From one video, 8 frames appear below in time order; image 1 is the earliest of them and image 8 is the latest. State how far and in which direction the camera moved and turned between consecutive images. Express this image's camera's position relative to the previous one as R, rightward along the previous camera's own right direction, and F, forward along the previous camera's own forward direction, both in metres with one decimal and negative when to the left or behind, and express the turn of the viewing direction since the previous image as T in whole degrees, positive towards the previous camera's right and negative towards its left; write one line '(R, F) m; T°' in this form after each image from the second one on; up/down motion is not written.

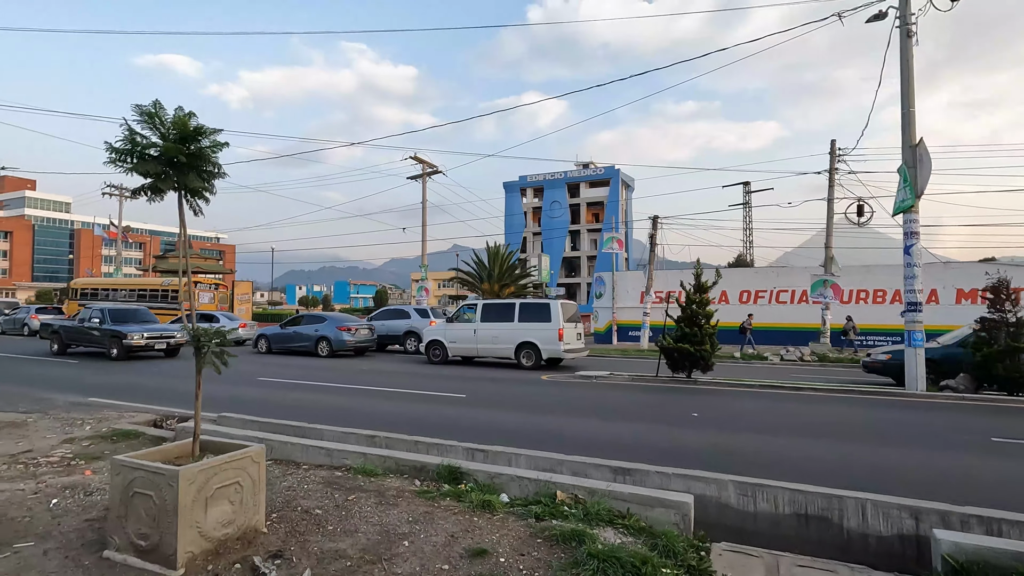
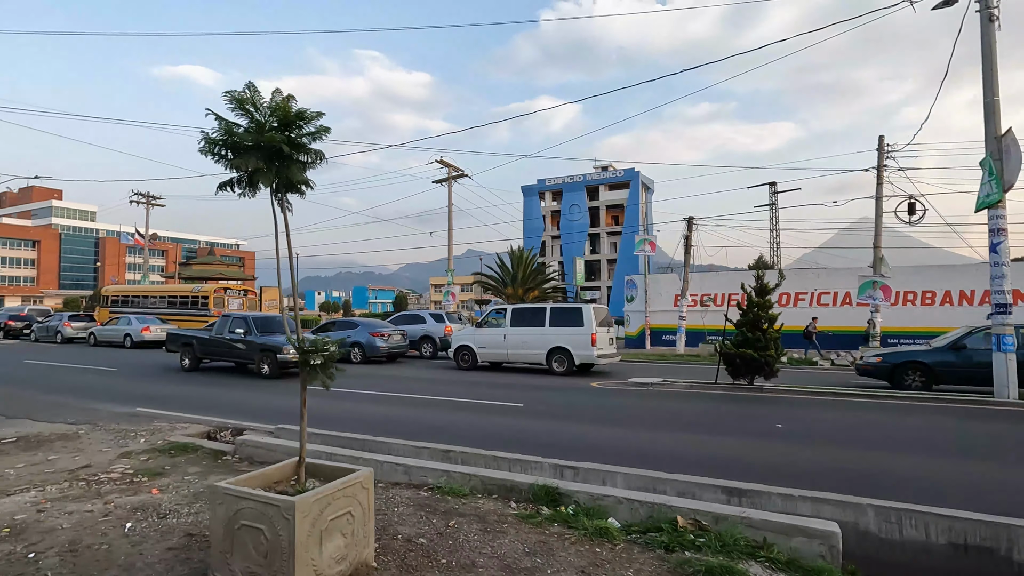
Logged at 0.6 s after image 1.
(-0.9, +0.5) m; -2°
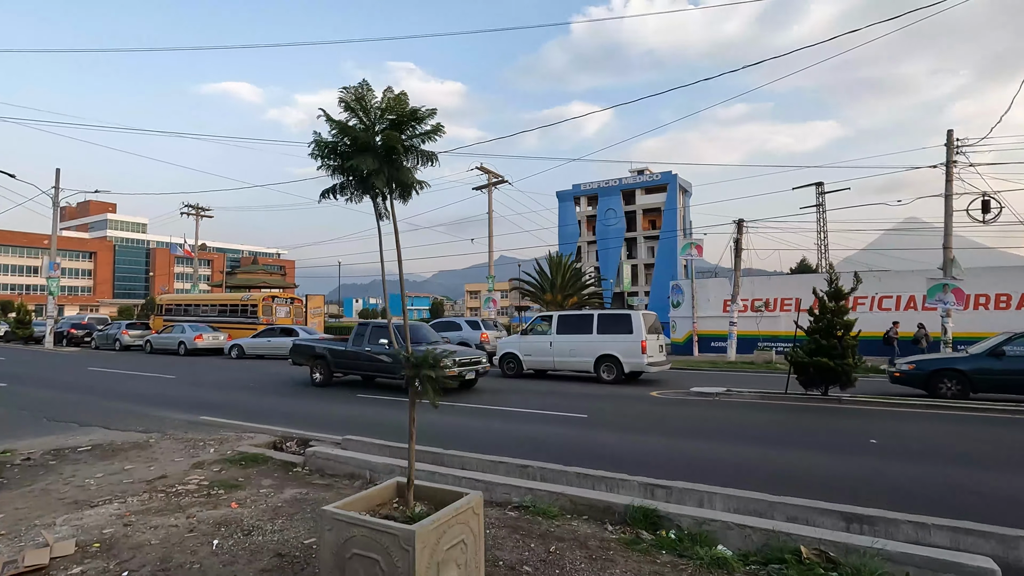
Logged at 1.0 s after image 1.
(-0.6, +0.3) m; -3°
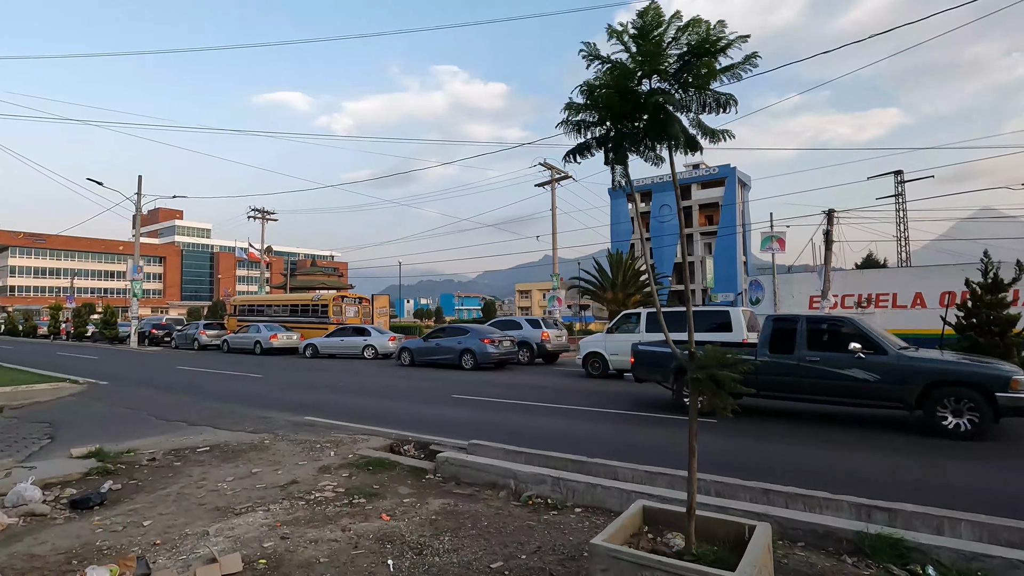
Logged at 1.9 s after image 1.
(-1.3, +0.6) m; -5°
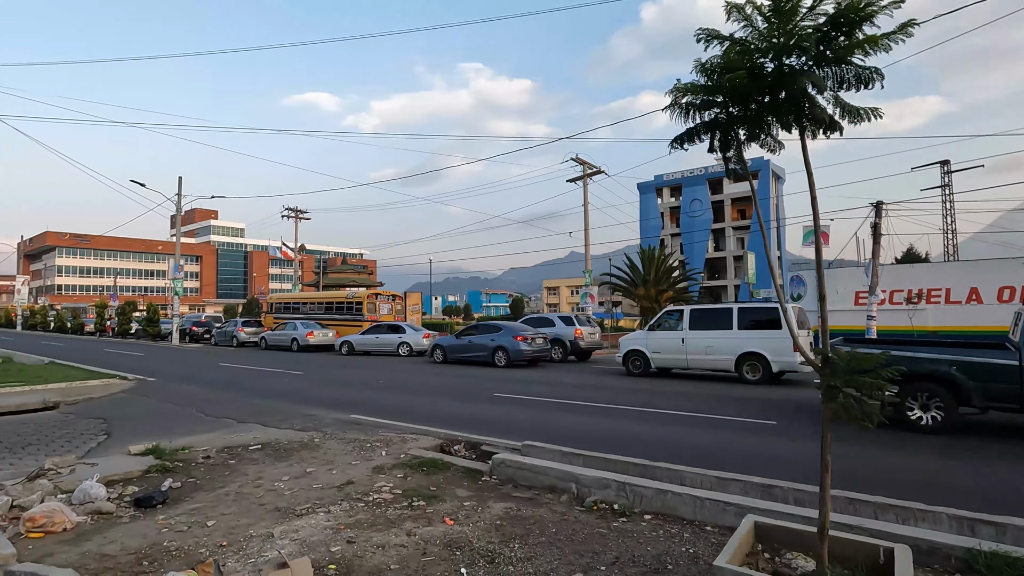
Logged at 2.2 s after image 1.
(-0.4, +0.2) m; -3°
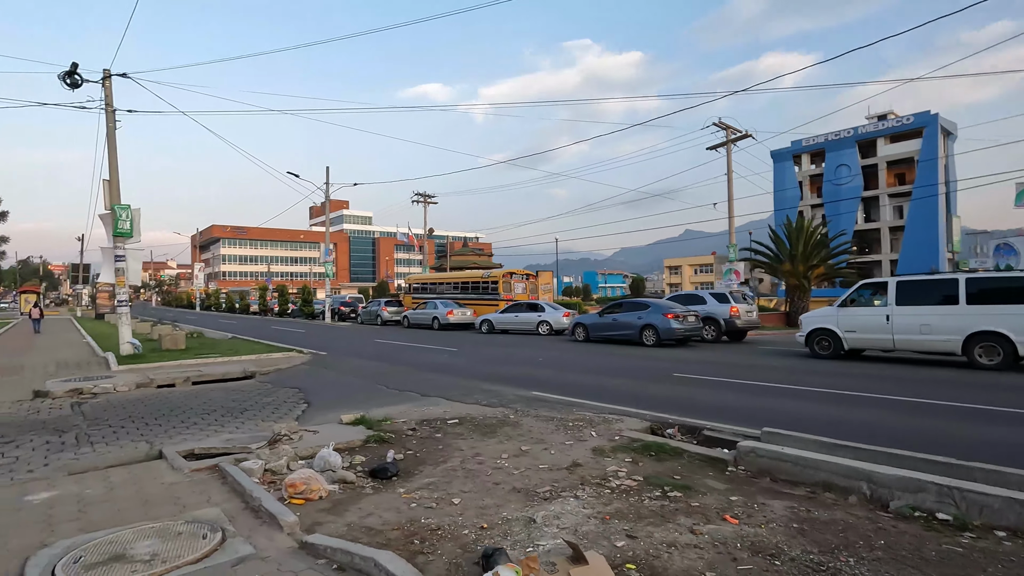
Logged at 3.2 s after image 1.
(-1.5, +0.6) m; -12°
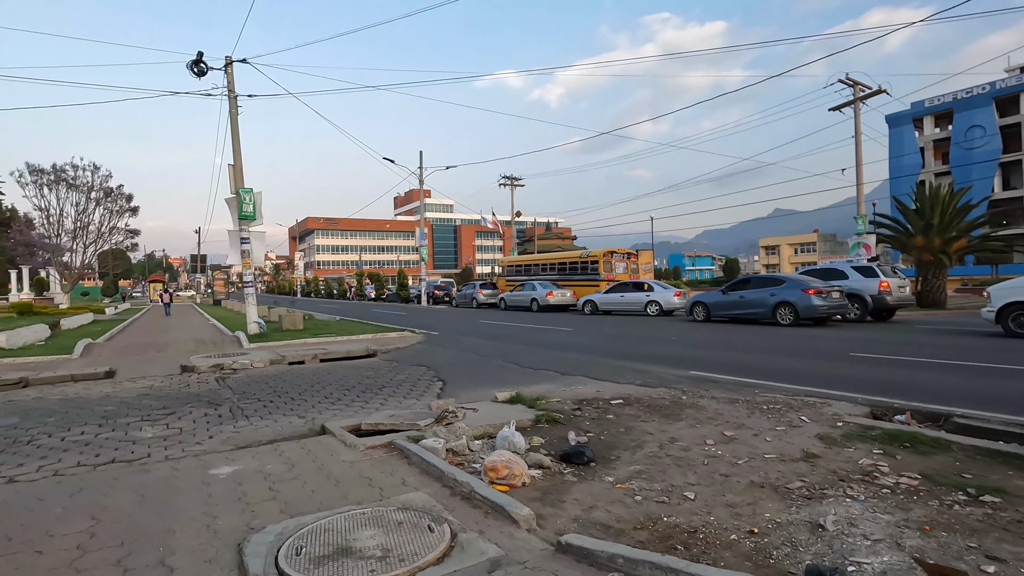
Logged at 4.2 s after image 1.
(-1.3, +0.8) m; -8°
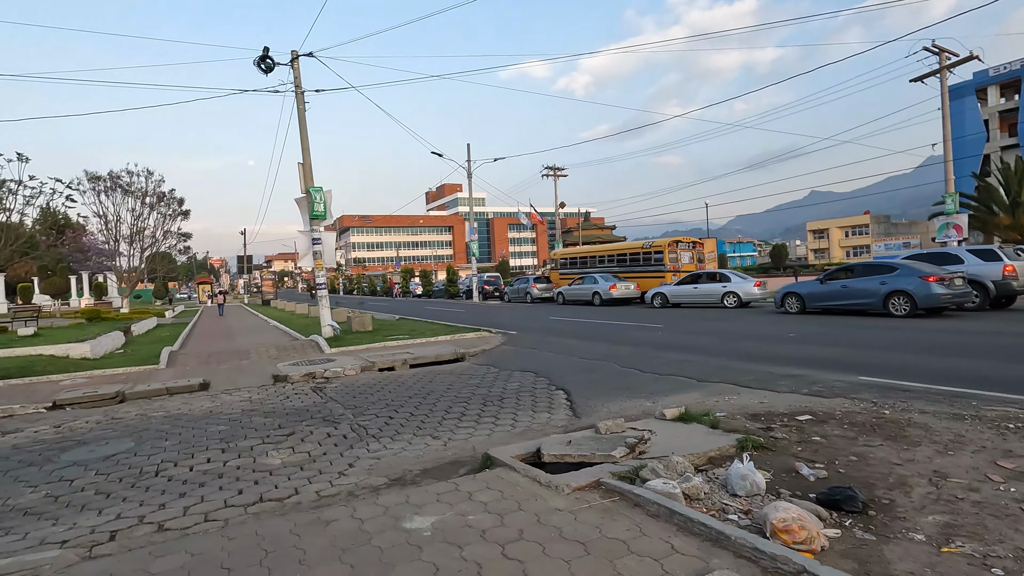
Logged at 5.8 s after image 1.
(-1.6, +0.9) m; -3°
